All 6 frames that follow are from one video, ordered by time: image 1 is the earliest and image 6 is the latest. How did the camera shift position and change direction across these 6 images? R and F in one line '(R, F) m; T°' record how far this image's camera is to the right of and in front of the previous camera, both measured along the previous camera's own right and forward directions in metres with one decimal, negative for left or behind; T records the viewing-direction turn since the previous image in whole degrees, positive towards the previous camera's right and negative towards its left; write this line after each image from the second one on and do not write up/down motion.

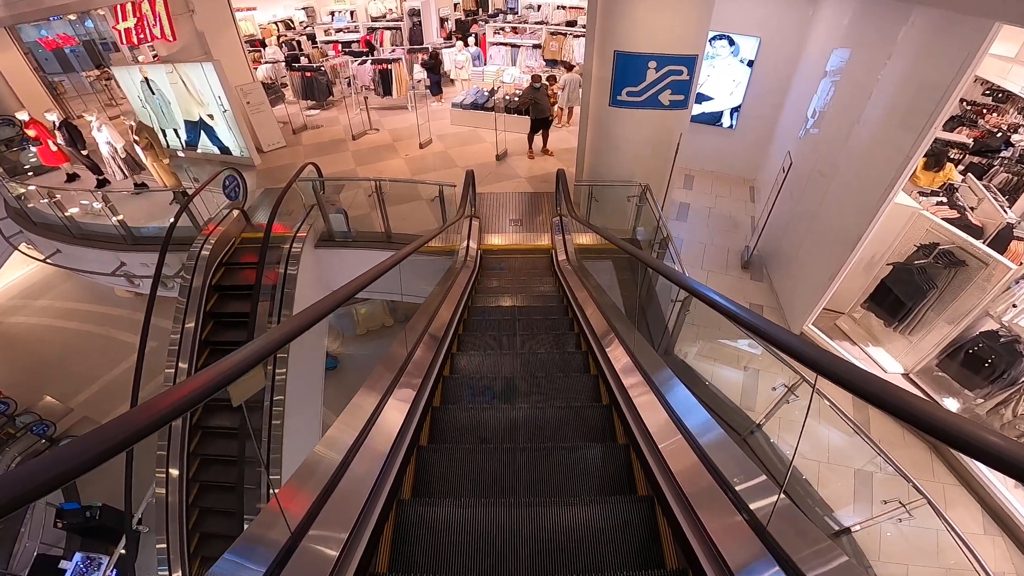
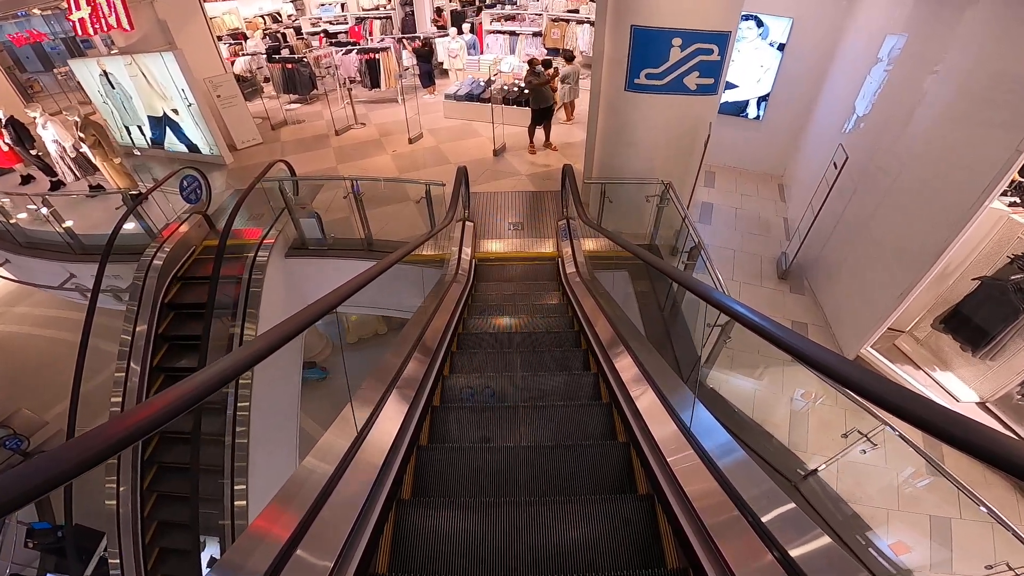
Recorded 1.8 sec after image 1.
(0.0, +0.7) m; 0°
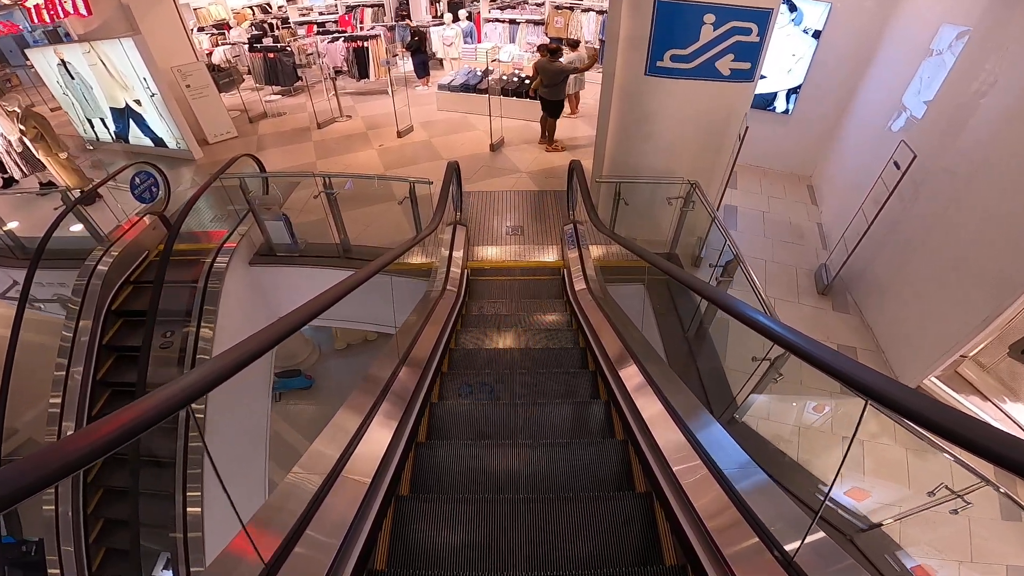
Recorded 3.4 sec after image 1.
(0.0, +0.6) m; 0°
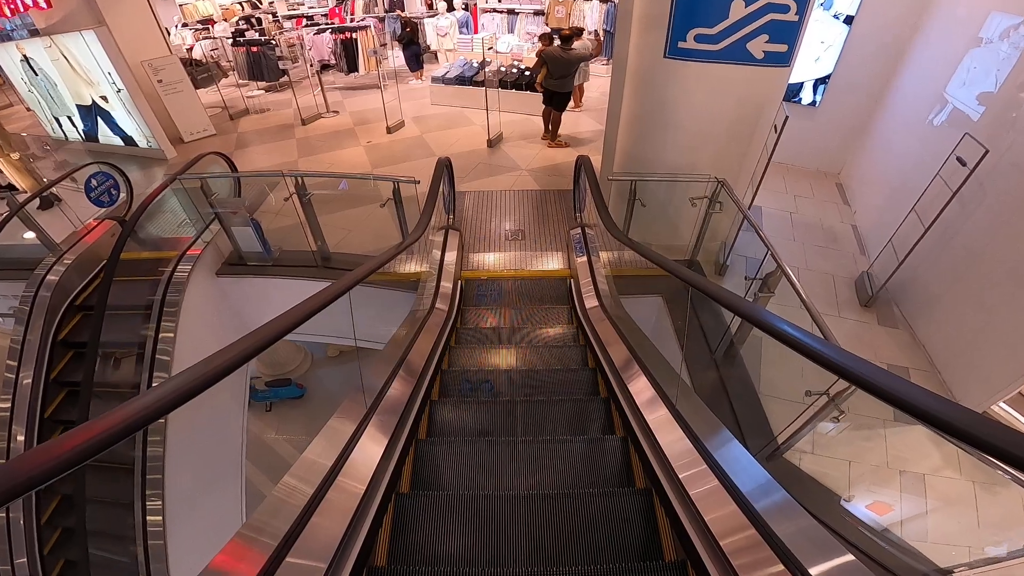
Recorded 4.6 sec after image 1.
(0.0, +0.4) m; 0°
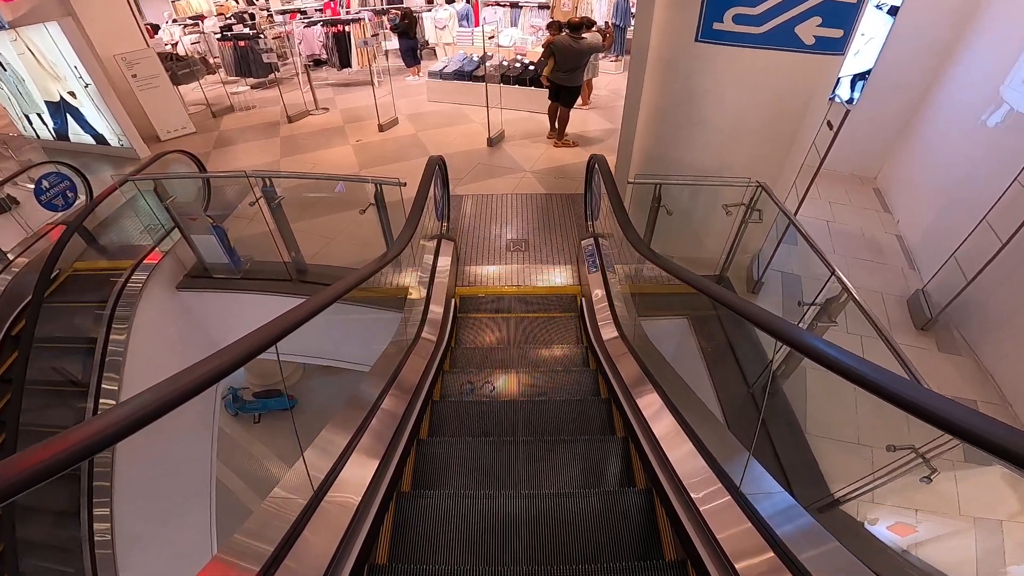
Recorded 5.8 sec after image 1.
(0.0, +0.4) m; 0°
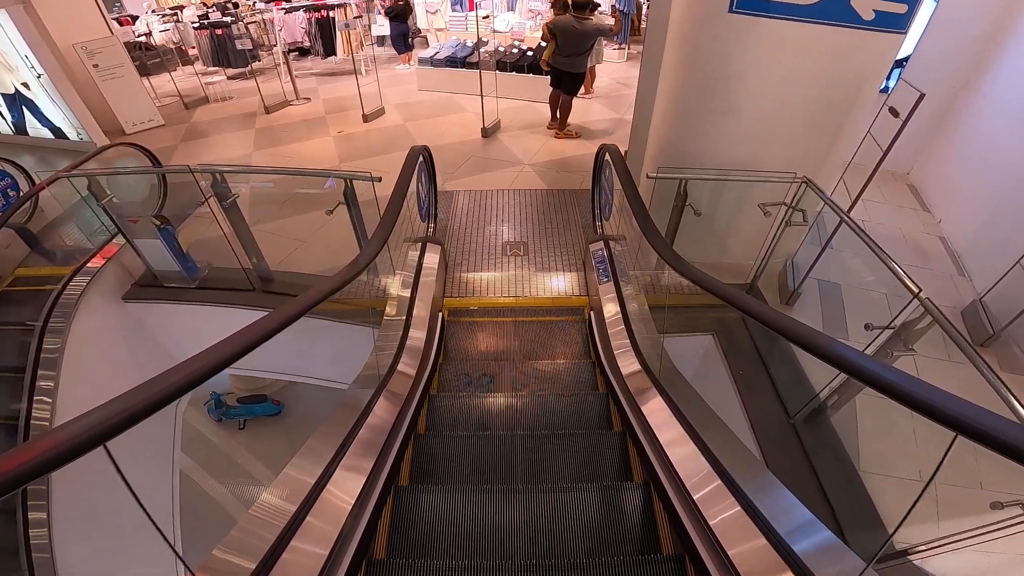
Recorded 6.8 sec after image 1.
(0.0, +0.4) m; 0°
